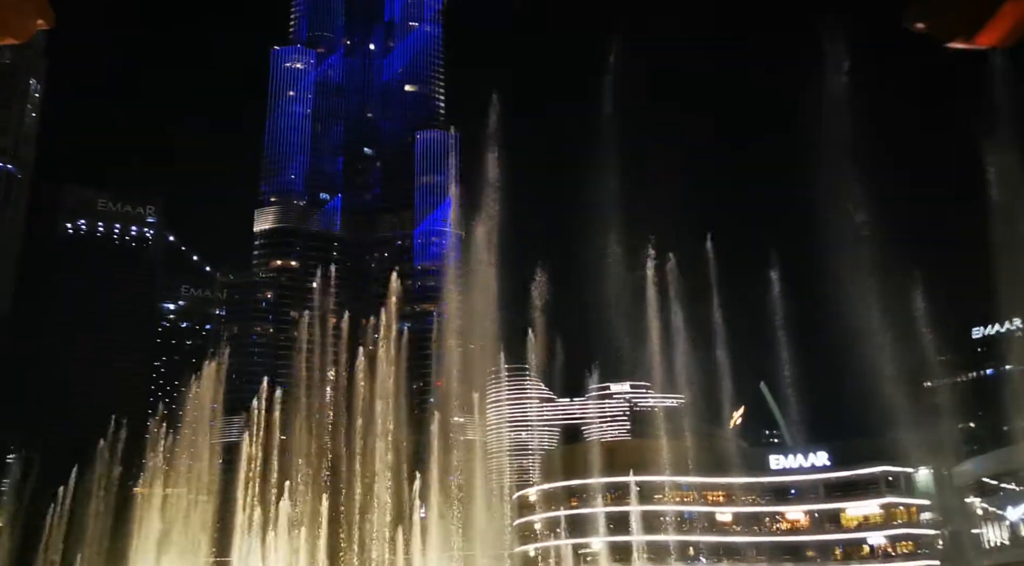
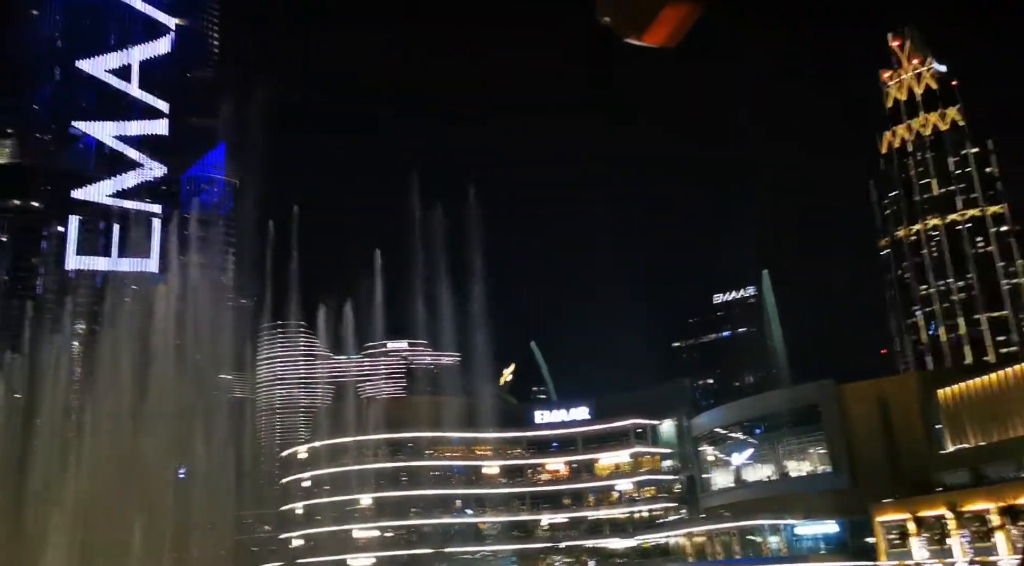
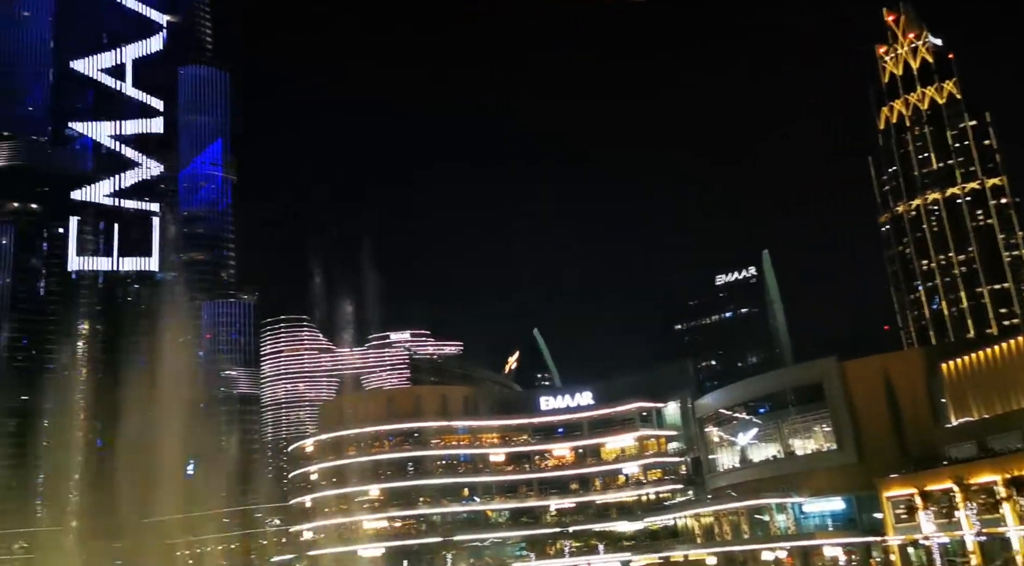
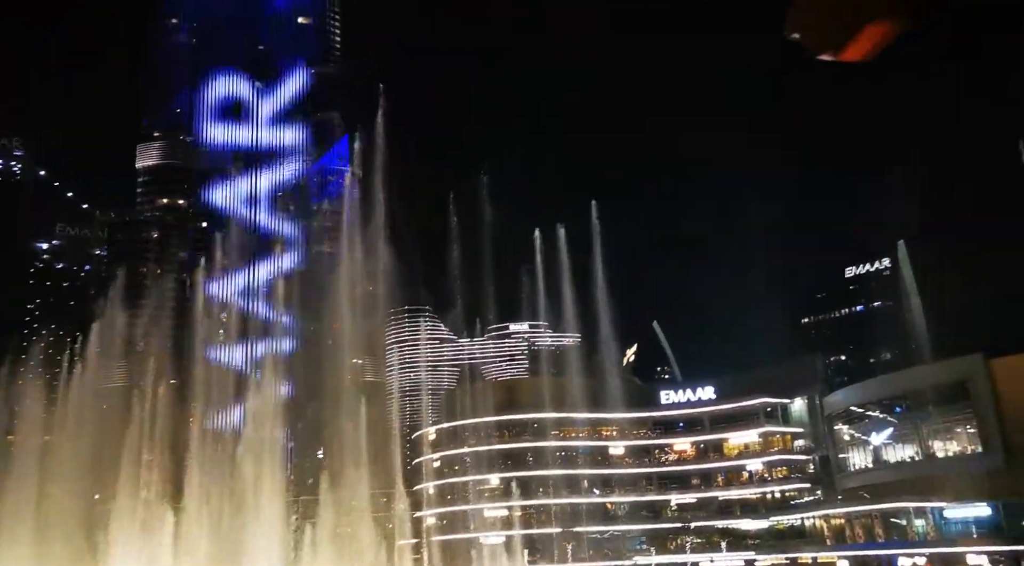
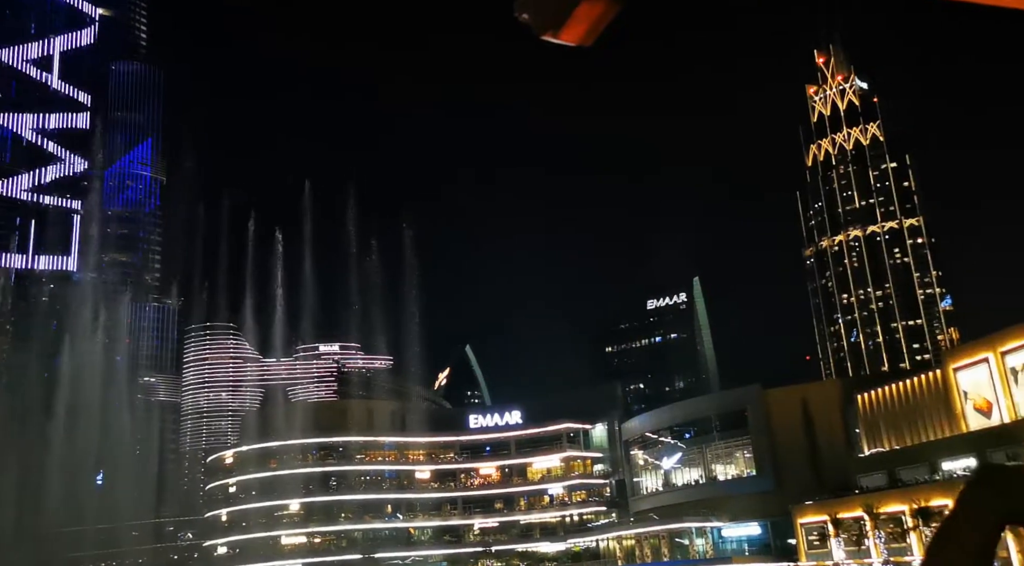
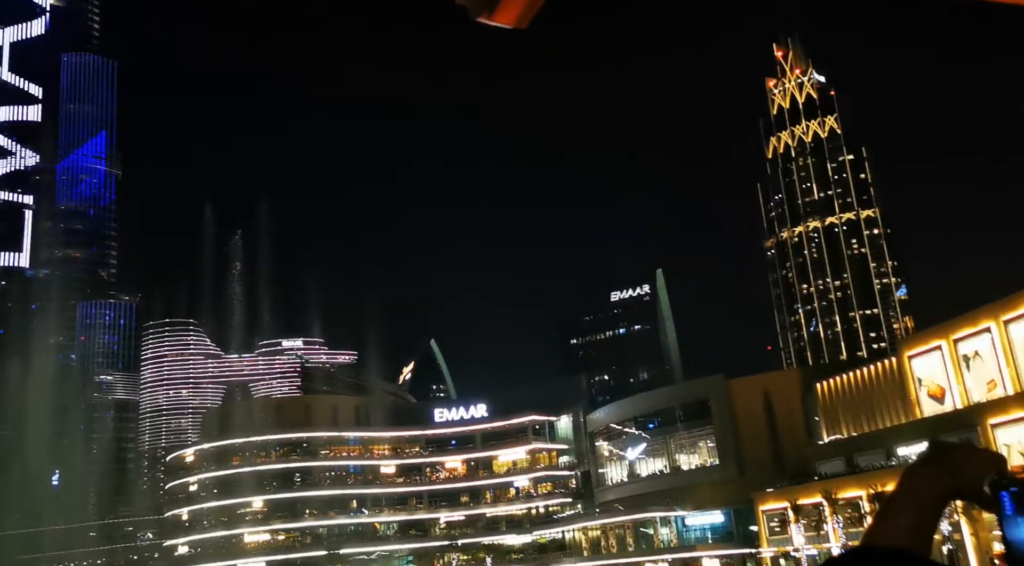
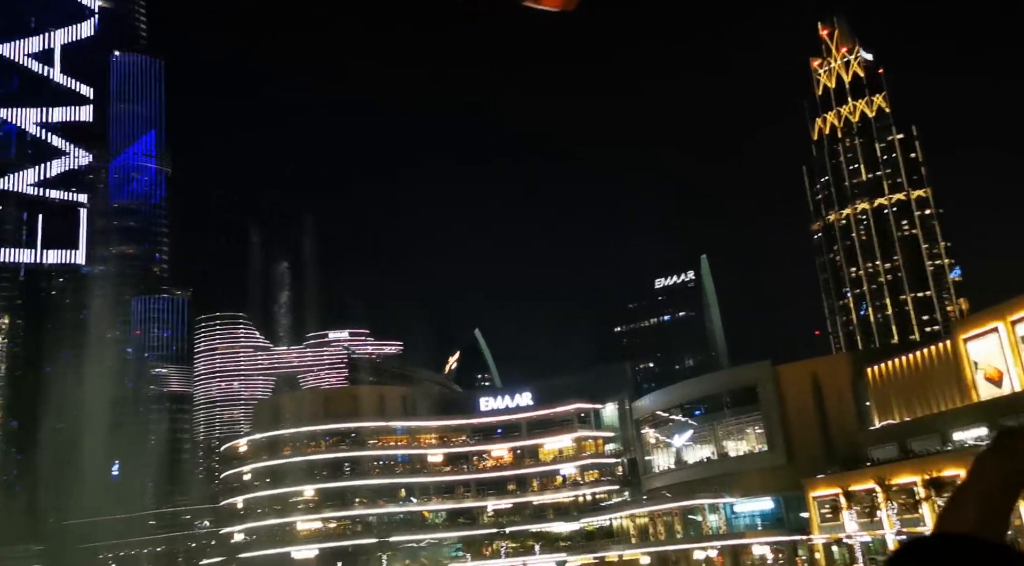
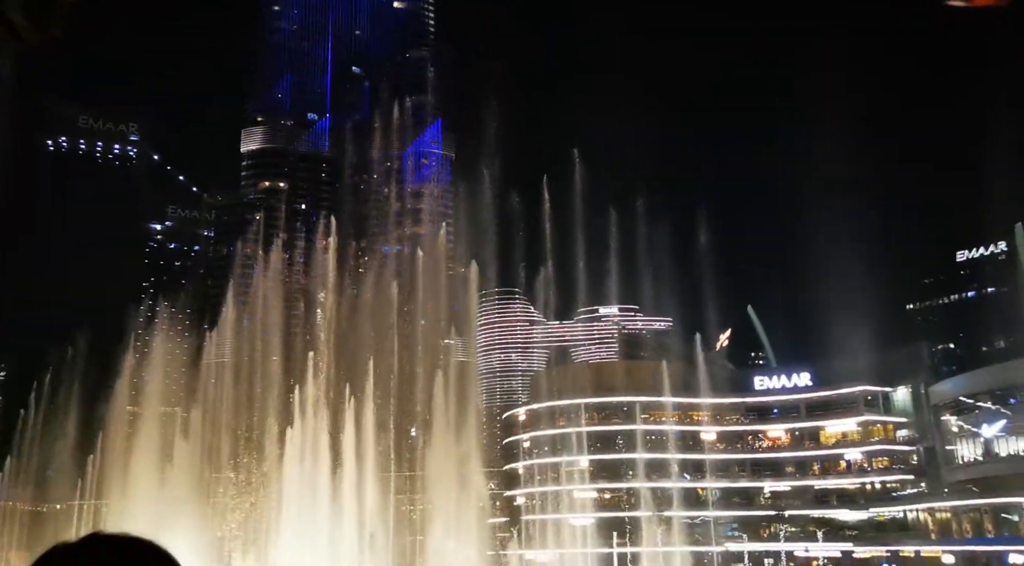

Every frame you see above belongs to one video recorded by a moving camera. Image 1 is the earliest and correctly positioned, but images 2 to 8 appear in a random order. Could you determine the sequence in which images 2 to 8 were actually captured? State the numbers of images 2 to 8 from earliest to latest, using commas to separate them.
8, 4, 2, 5, 6, 7, 3
